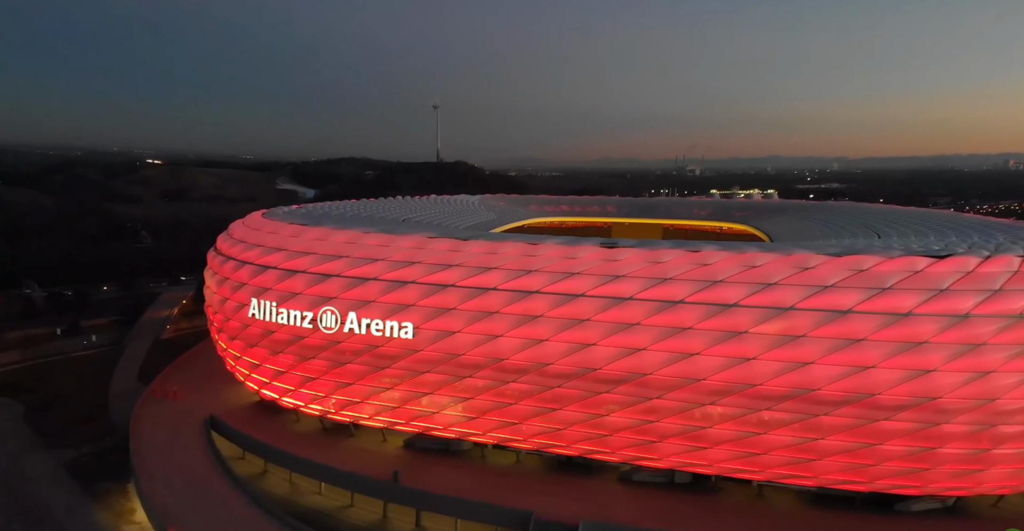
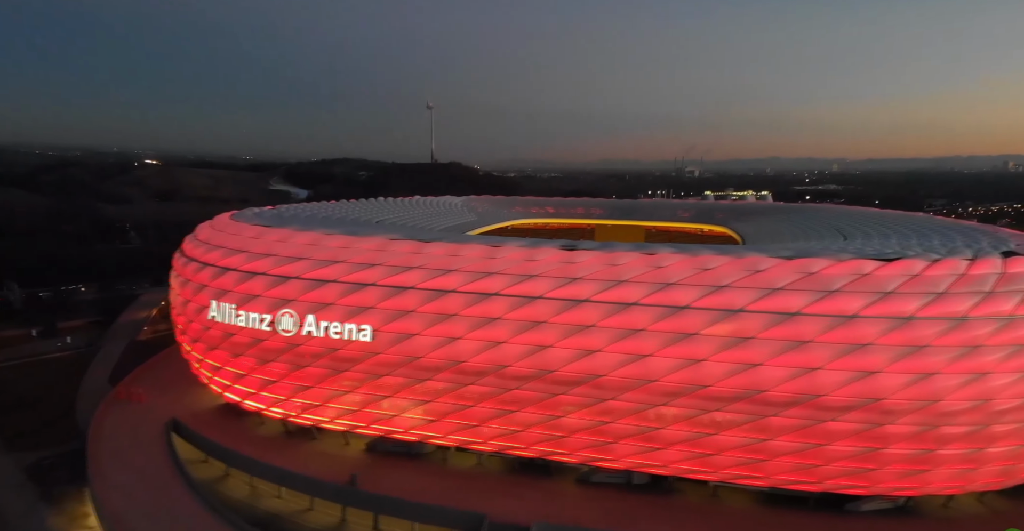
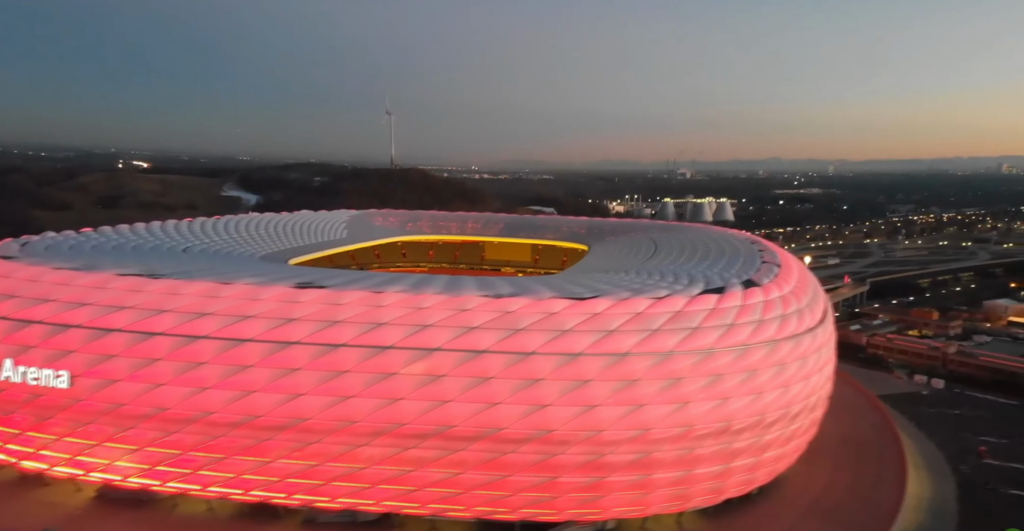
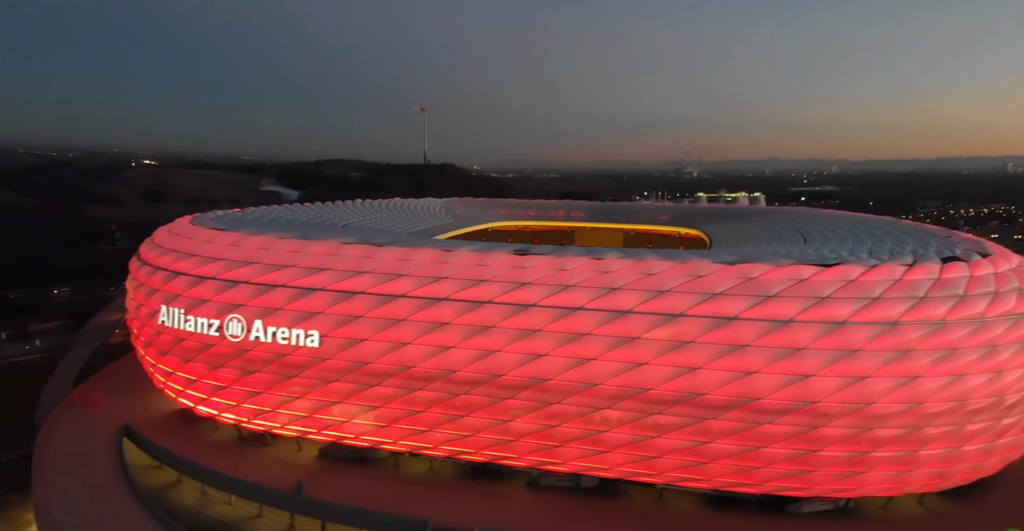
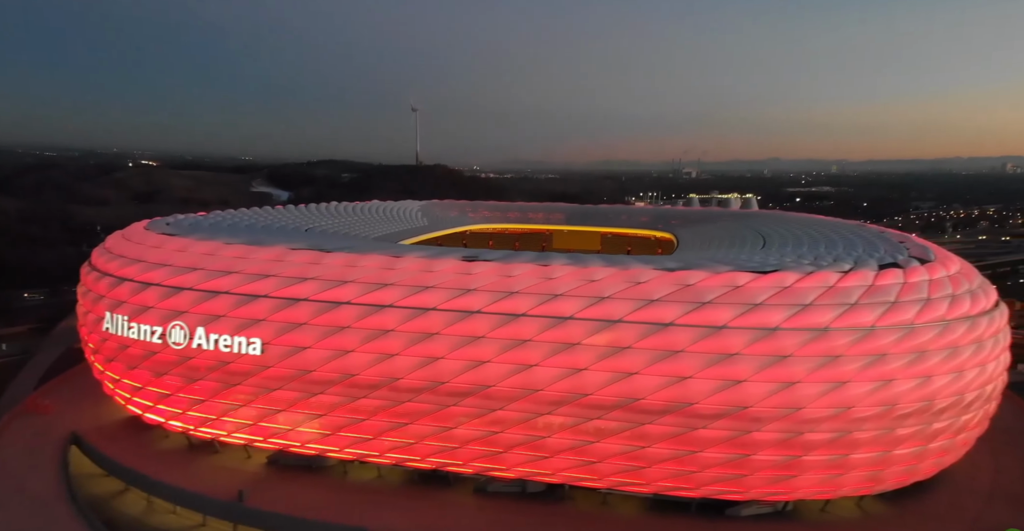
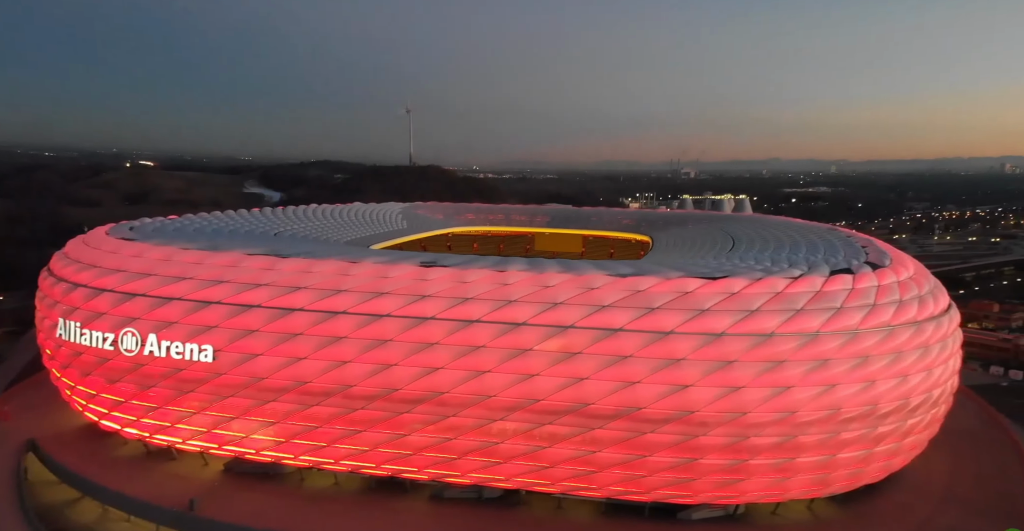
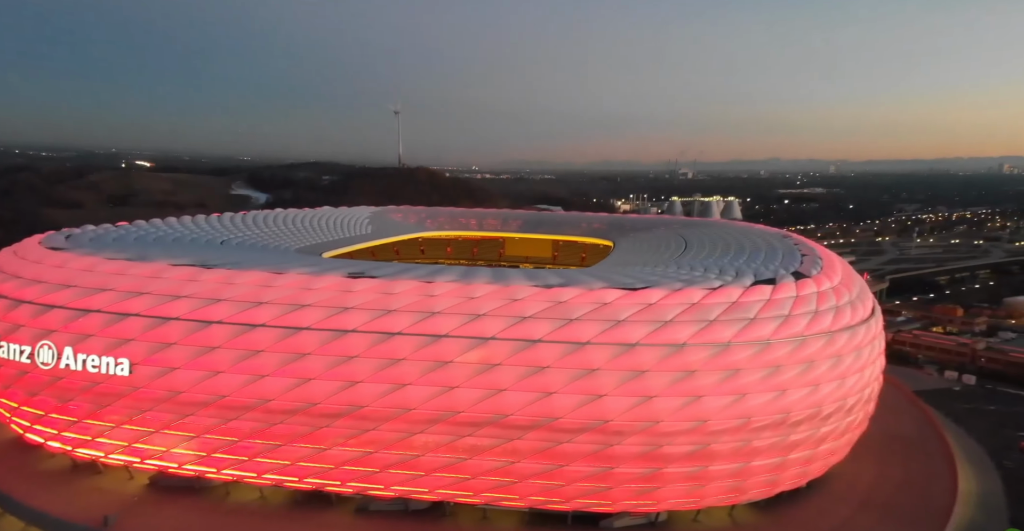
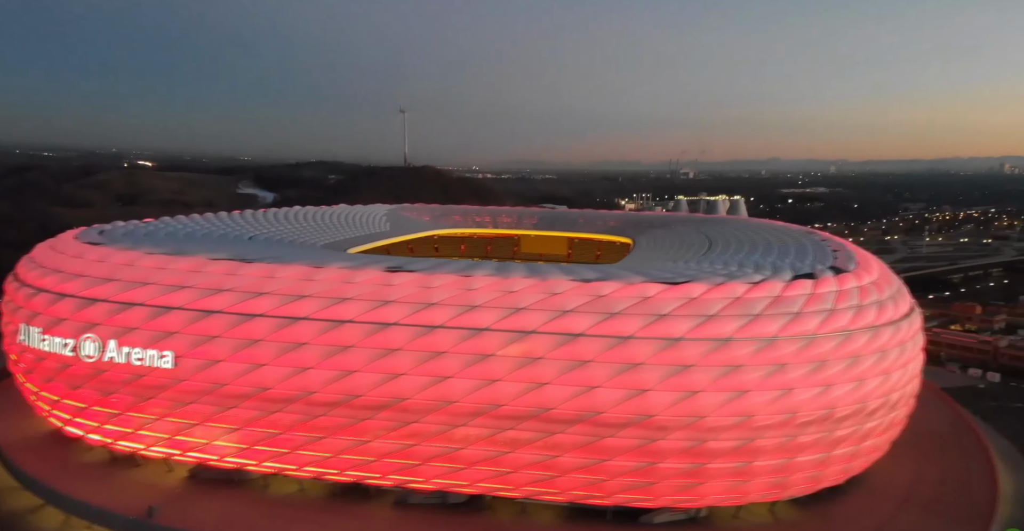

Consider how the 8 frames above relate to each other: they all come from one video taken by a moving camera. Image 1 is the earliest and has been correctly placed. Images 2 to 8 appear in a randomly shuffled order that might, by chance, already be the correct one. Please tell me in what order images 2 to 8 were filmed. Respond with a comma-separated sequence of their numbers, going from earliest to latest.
2, 4, 5, 6, 8, 7, 3
